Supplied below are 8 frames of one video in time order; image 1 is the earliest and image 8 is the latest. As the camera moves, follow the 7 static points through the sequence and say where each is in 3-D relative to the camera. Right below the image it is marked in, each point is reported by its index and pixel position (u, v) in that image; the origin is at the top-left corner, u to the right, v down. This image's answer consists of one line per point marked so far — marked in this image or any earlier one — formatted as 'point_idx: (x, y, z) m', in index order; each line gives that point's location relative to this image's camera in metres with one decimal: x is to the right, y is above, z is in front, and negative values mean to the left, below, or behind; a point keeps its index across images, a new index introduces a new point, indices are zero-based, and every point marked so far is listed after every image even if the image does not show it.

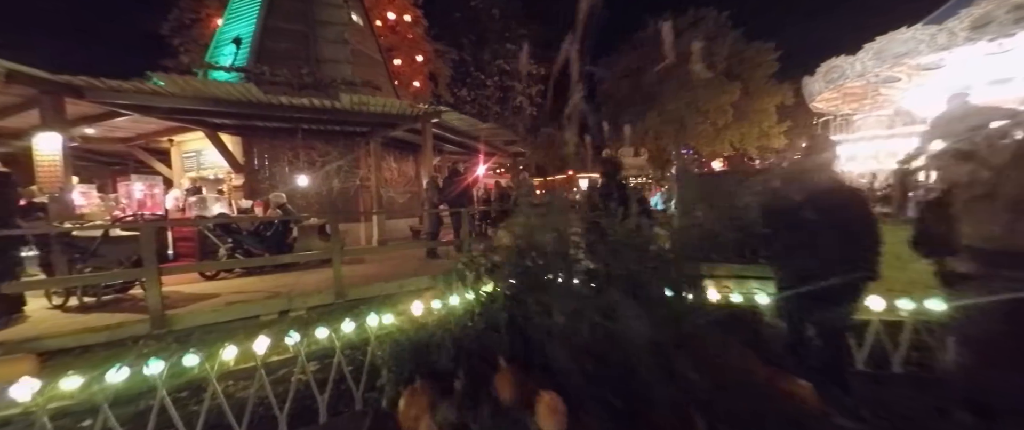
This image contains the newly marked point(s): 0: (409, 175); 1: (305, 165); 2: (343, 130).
0: (-4.0, +1.5, +12.9) m
1: (-5.9, +1.4, +9.7) m
2: (-5.1, +2.5, +10.0) m
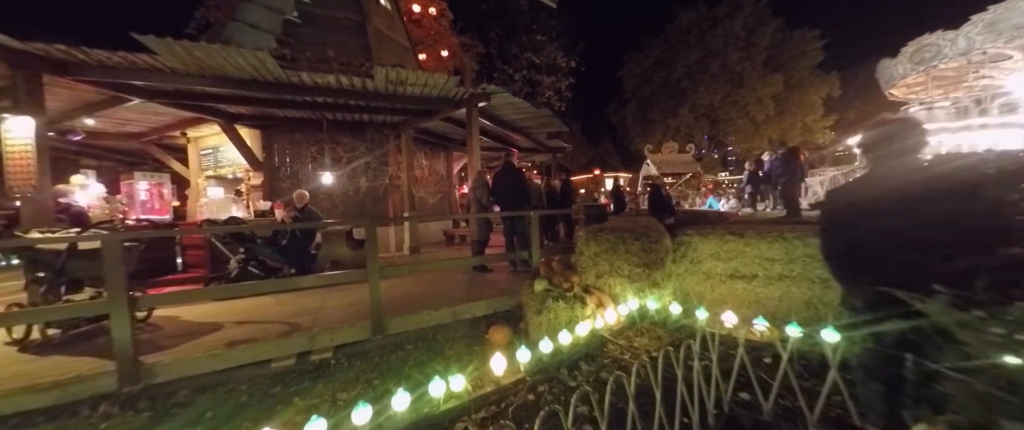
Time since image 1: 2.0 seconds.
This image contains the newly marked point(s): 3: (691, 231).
0: (-2.4, +1.4, +11.5) m
1: (-4.5, +1.4, +8.4) m
2: (-3.6, +2.4, +8.6) m
3: (+2.7, -0.2, +5.1) m
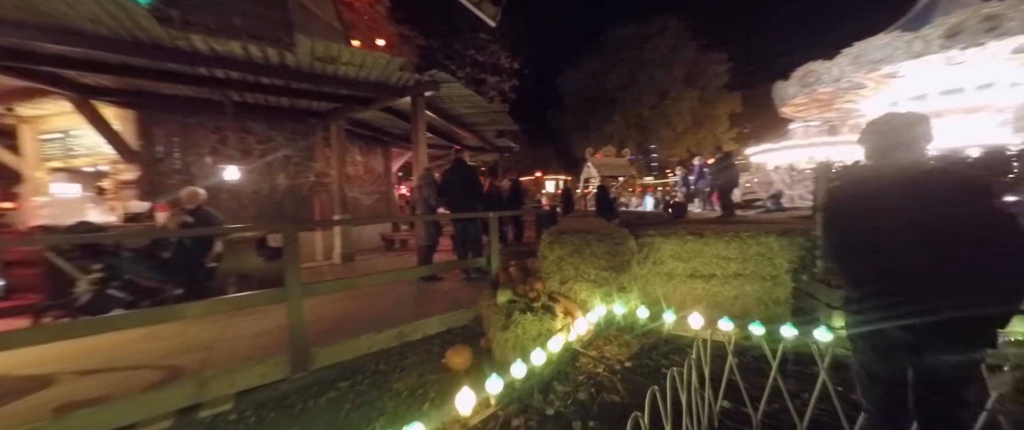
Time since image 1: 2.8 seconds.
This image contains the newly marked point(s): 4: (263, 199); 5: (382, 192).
0: (-4.1, +1.3, +10.3) m
1: (-5.6, +1.3, +6.9) m
2: (-4.8, +2.4, +7.3) m
3: (+2.0, -0.2, +5.0) m
4: (-5.3, +0.3, +7.3) m
5: (-3.9, +0.7, +10.4) m
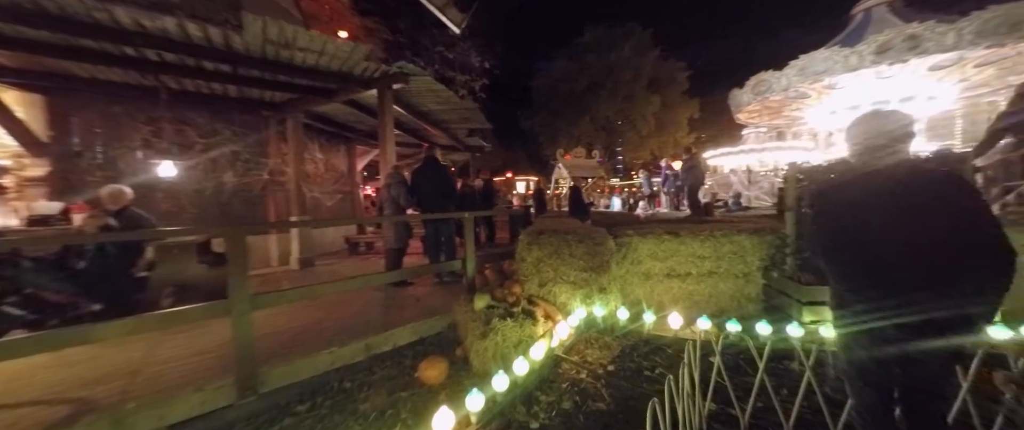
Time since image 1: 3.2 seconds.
0: (-4.9, +1.3, +9.7) m
1: (-6.1, +1.3, +6.2) m
2: (-5.4, +2.3, +6.6) m
3: (+1.7, -0.2, +4.9) m
4: (-5.8, +0.3, +6.6) m
5: (-4.8, +0.7, +9.8) m
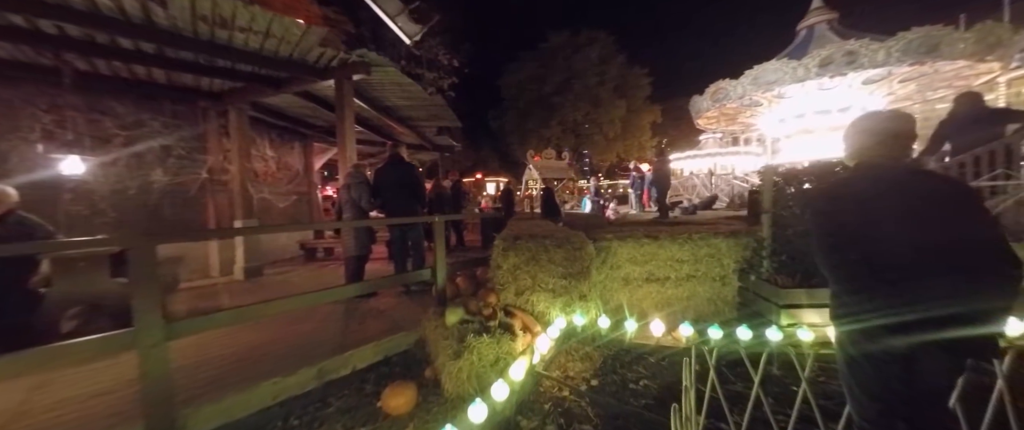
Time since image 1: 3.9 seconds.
0: (-5.7, +1.2, +8.9) m
1: (-6.5, +1.2, +5.3) m
2: (-5.8, +2.2, +5.8) m
3: (+1.3, -0.3, +4.7) m
4: (-6.3, +0.2, +5.7) m
5: (-5.5, +0.6, +9.0) m
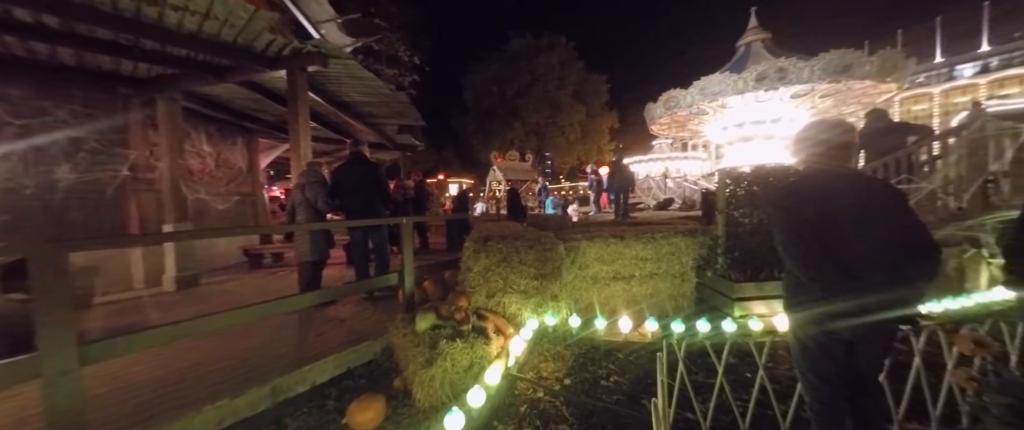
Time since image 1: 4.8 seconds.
0: (-6.6, +1.1, +8.1) m
1: (-7.0, +1.1, +4.5) m
2: (-6.4, +2.2, +5.0) m
3: (+0.9, -0.3, +4.8) m
4: (-6.8, +0.2, +4.9) m
5: (-6.4, +0.5, +8.2) m
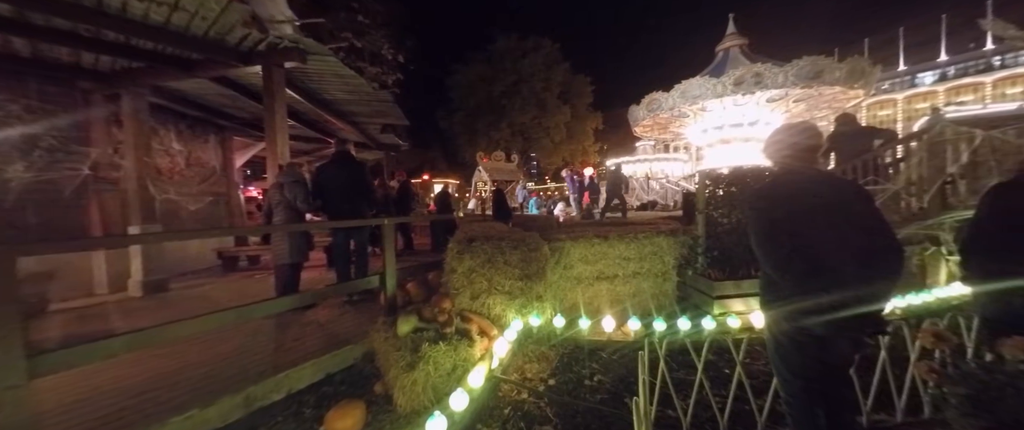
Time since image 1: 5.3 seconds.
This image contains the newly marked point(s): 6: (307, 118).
0: (-6.9, +1.1, +7.8) m
1: (-7.2, +1.1, +4.1) m
2: (-6.6, +2.2, +4.7) m
3: (+0.7, -0.3, +4.8) m
4: (-7.0, +0.2, +4.5) m
5: (-6.8, +0.5, +7.9) m
6: (-4.8, +2.3, +8.1) m
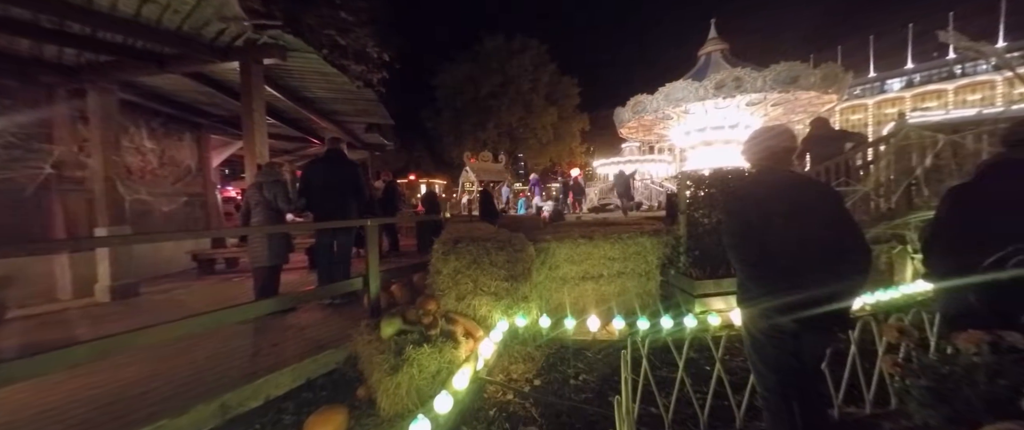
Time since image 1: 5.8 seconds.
0: (-7.2, +1.1, +7.5) m
1: (-7.3, +1.1, +3.8) m
2: (-6.8, +2.2, +4.5) m
3: (+0.5, -0.3, +4.8) m
4: (-7.2, +0.1, +4.3) m
5: (-7.1, +0.5, +7.6) m
6: (-5.1, +2.2, +7.9) m
